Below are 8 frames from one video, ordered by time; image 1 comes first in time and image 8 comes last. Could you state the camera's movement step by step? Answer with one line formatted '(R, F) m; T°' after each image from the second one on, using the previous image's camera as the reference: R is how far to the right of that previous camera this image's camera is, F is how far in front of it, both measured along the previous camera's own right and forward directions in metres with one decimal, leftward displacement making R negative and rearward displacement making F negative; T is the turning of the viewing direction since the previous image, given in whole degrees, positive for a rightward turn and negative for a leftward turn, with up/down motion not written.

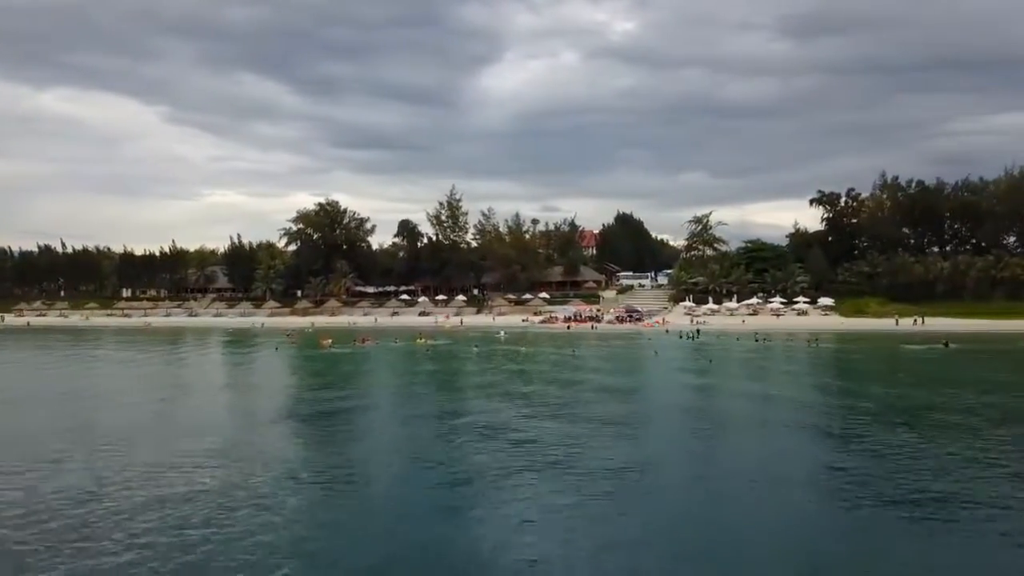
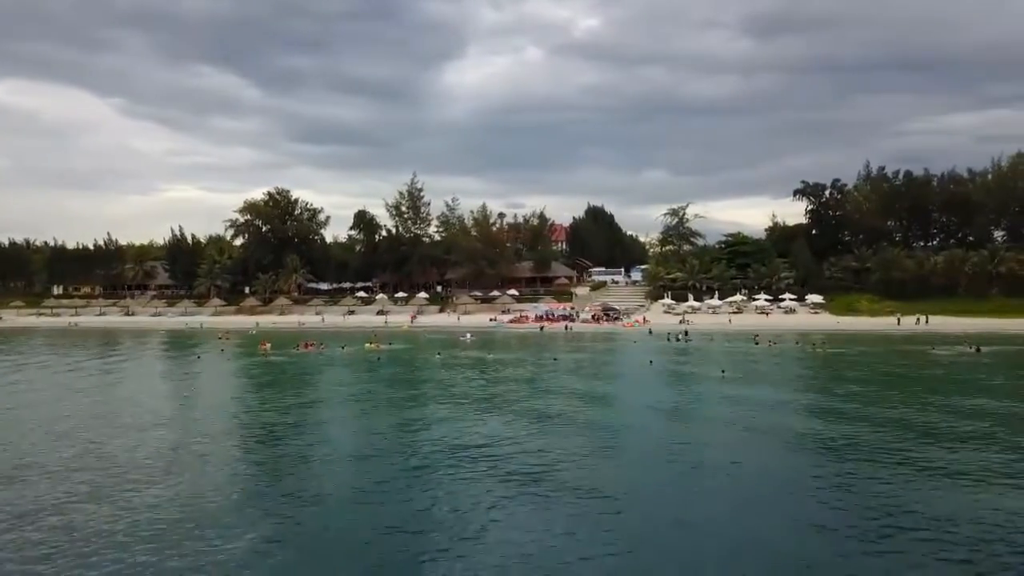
(-0.2, +6.8) m; +3°
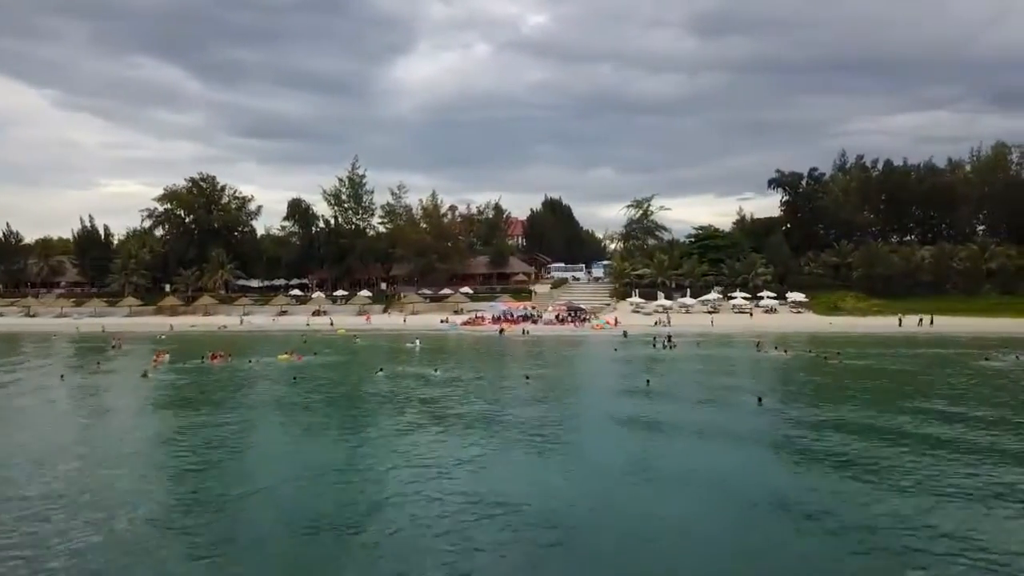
(-0.3, +8.3) m; +4°
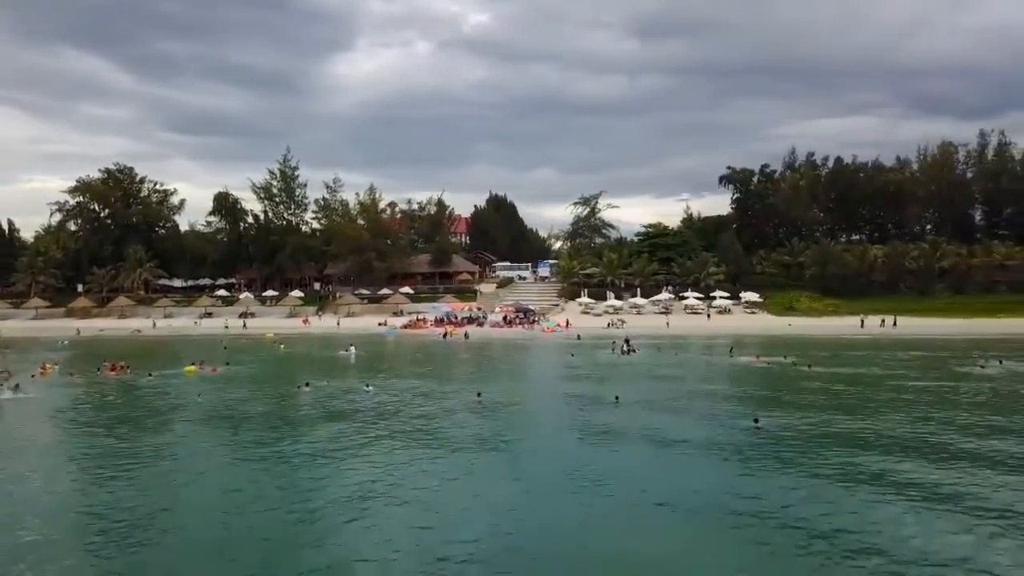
(-0.2, +4.0) m; +4°
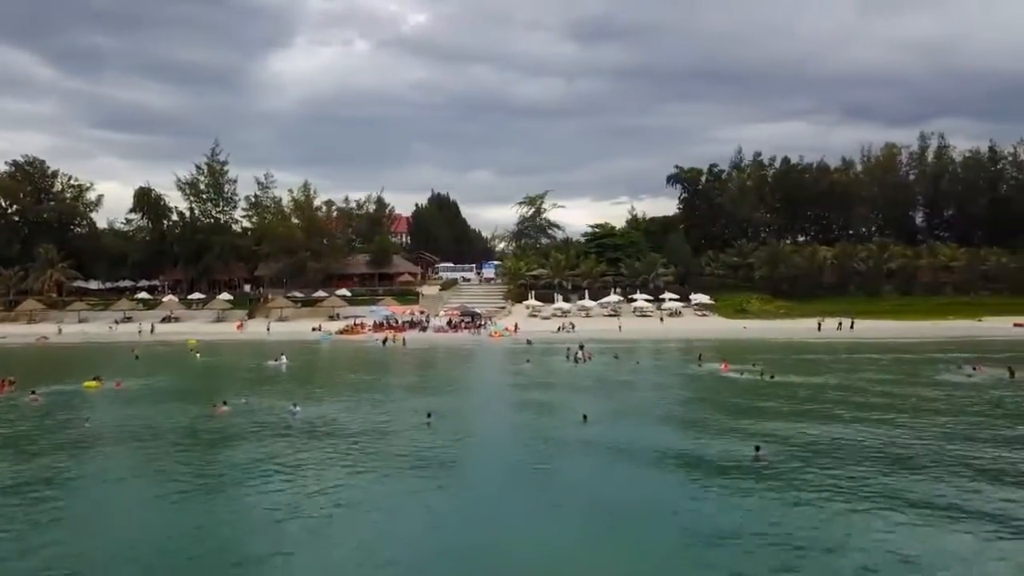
(-0.3, +3.1) m; +4°
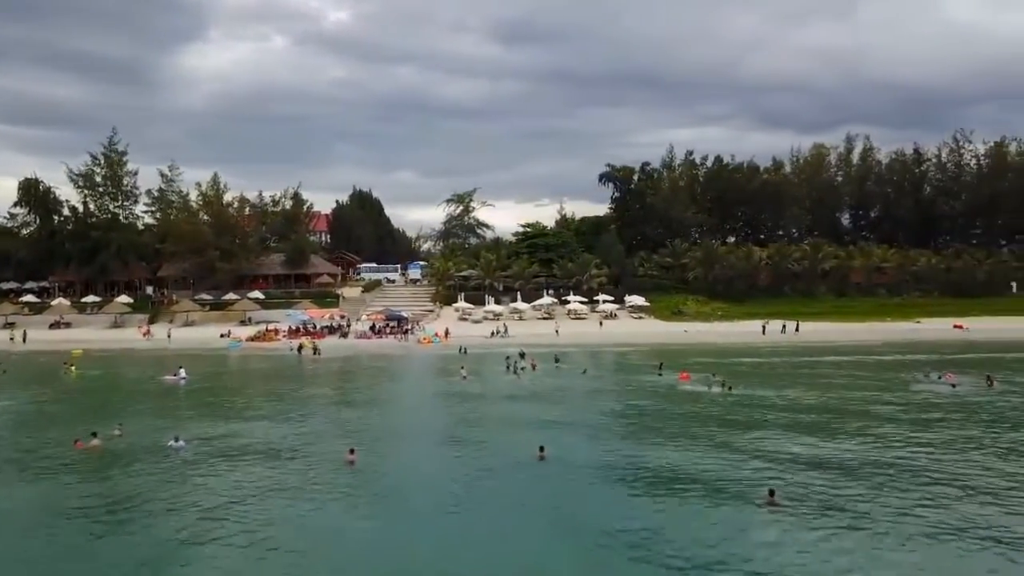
(-0.4, +3.7) m; +5°
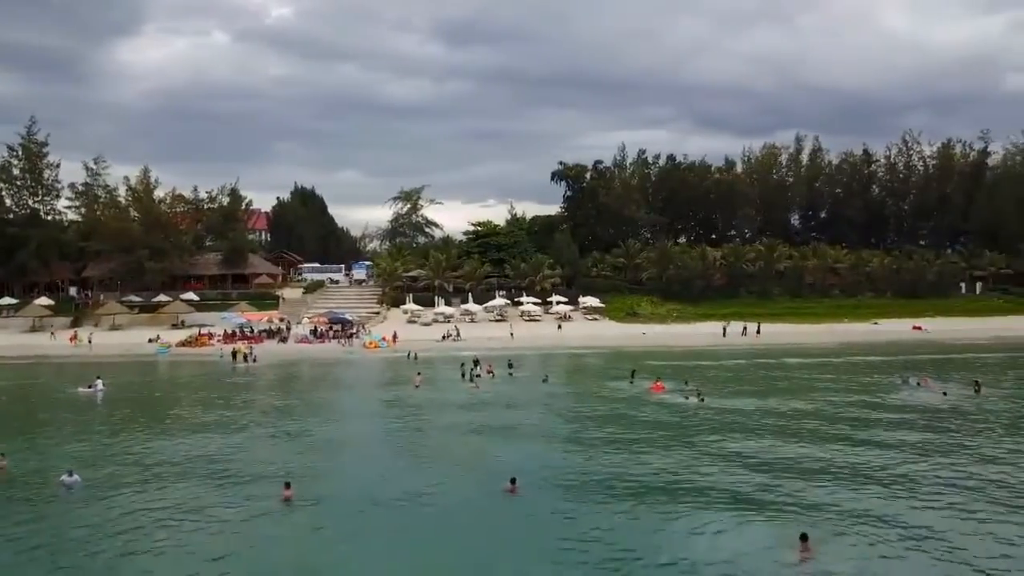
(-0.3, +2.5) m; +4°
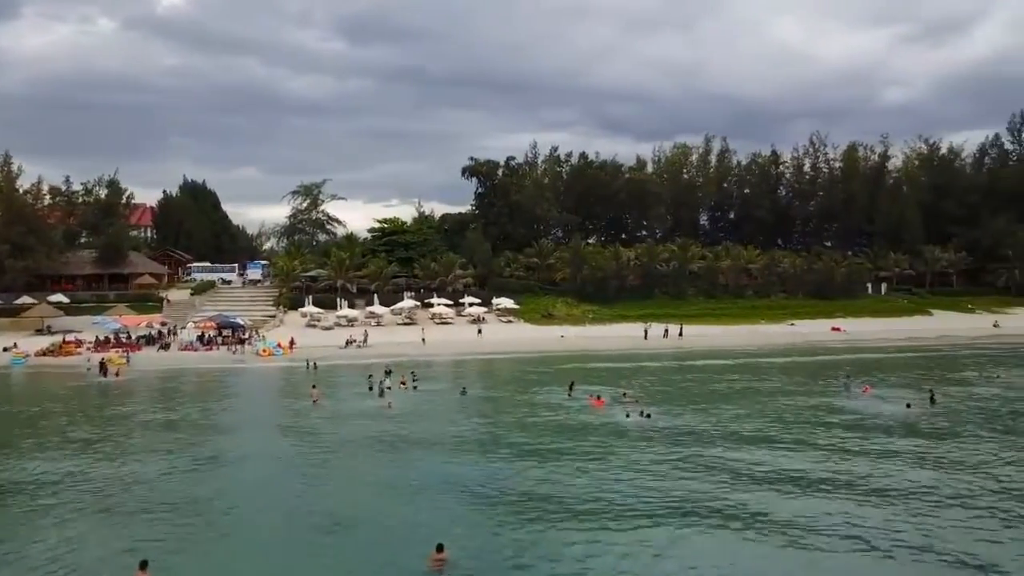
(-0.3, +3.3) m; +7°
